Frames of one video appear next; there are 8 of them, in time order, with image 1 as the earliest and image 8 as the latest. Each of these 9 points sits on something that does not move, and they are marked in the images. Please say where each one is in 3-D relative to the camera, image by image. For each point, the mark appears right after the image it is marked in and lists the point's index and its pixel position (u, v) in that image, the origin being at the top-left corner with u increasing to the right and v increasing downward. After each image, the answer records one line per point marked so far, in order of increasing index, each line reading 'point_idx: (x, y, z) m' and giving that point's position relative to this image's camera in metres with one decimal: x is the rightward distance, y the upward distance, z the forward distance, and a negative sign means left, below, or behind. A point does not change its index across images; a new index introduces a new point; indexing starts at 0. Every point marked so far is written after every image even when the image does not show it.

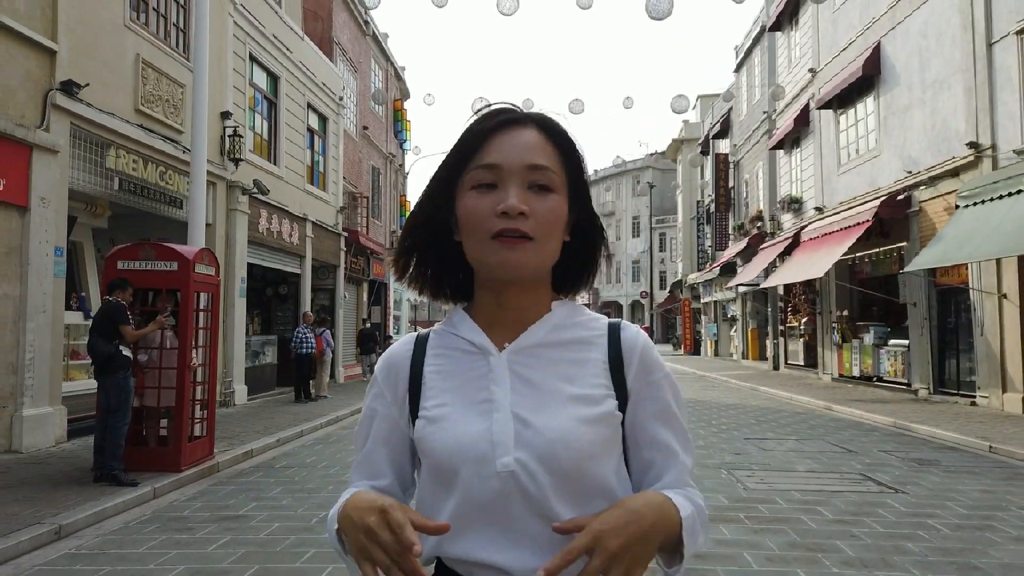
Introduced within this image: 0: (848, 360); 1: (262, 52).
0: (+8.9, -1.9, +19.6) m
1: (-5.2, +4.9, +15.4) m
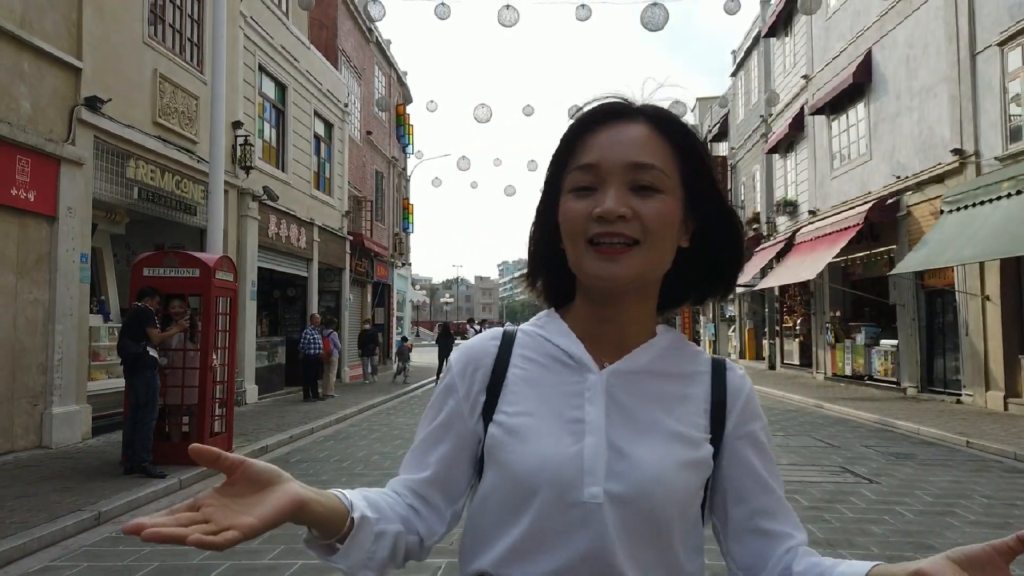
0: (+8.9, -1.9, +20.1) m
1: (-5.2, +4.9, +15.9) m
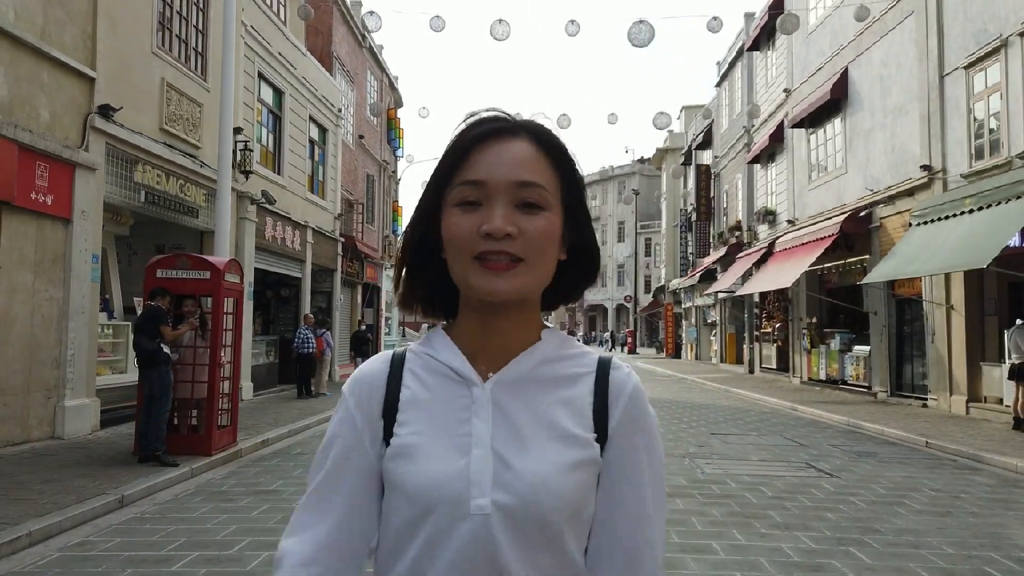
0: (+8.6, -2.1, +20.8) m
1: (-5.4, +4.9, +16.4) m
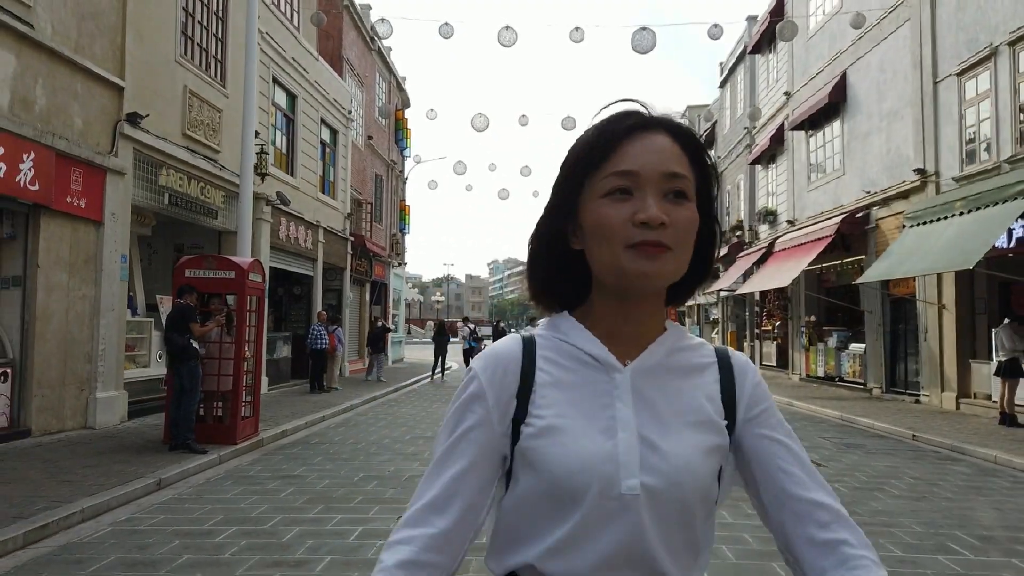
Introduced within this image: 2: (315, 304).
0: (+8.7, -2.1, +21.3) m
1: (-5.3, +4.9, +16.9) m
2: (-5.1, -0.4, +19.2) m
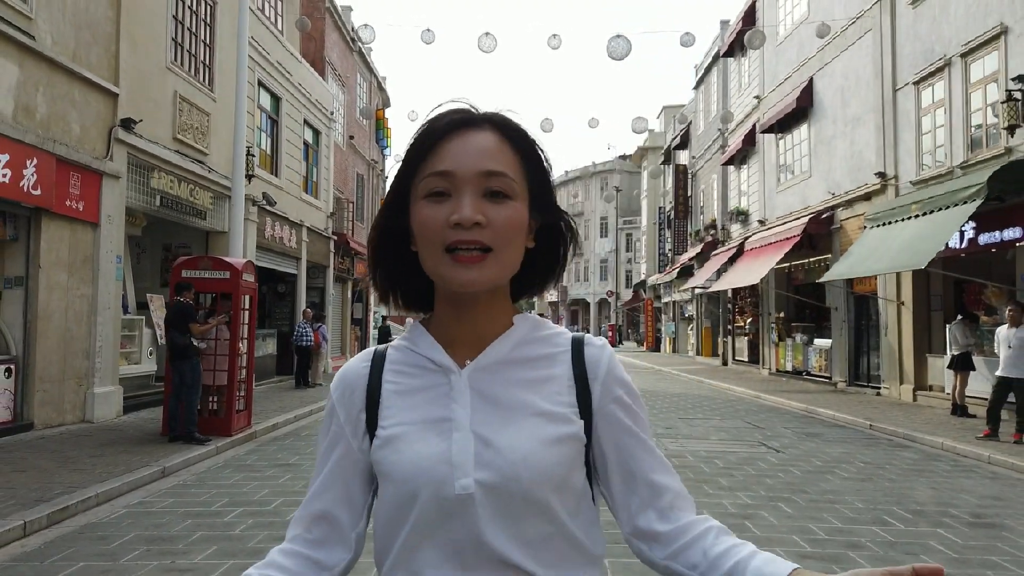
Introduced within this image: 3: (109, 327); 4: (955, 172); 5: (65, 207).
0: (+8.1, -2.0, +22.1) m
1: (-5.7, +5.0, +17.3) m
2: (-5.7, -0.4, +19.6) m
3: (-5.8, -0.6, +10.7) m
4: (+8.3, +2.2, +13.8) m
5: (-5.8, +1.1, +9.6) m
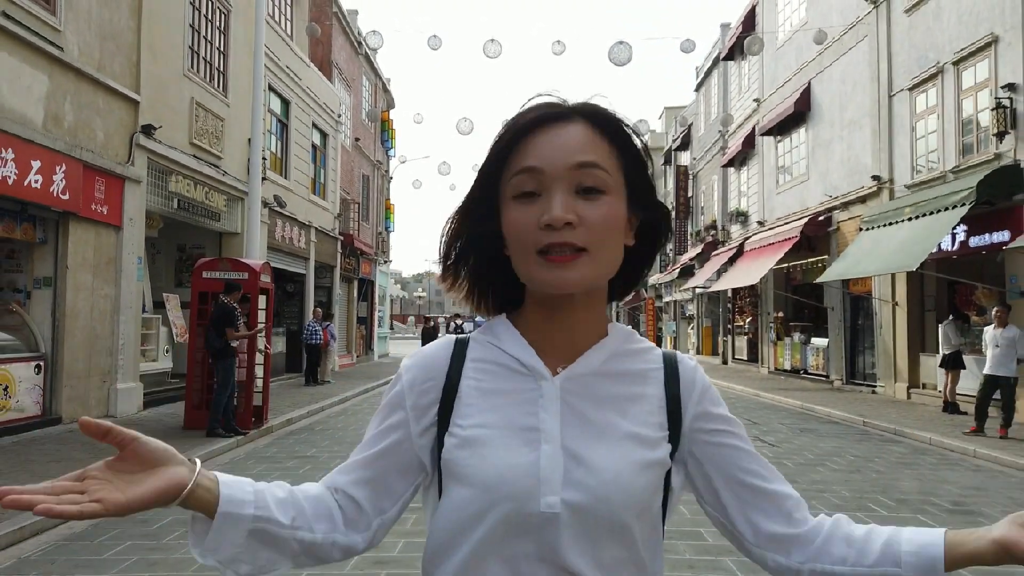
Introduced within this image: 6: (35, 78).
0: (+8.2, -2.0, +22.5) m
1: (-5.6, +5.0, +17.7) m
2: (-5.6, -0.4, +20.1) m
3: (-5.7, -0.6, +11.1) m
4: (+8.4, +2.2, +14.2) m
5: (-5.7, +1.1, +10.1) m
6: (-5.9, +2.6, +9.2) m
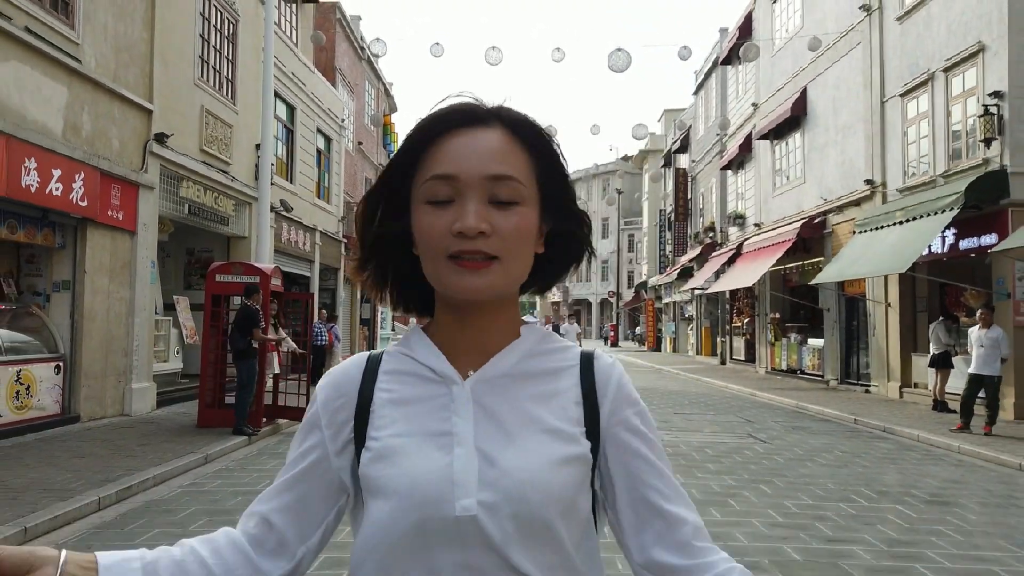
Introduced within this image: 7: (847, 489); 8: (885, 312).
0: (+8.3, -2.1, +22.9) m
1: (-5.6, +4.9, +18.1) m
2: (-5.5, -0.4, +20.4) m
3: (-5.7, -0.6, +11.5) m
4: (+8.4, +2.1, +14.6) m
5: (-5.7, +1.0, +10.4) m
6: (-5.9, +2.6, +9.5) m
7: (+3.2, -1.9, +7.1) m
8: (+8.3, -0.5, +16.5) m
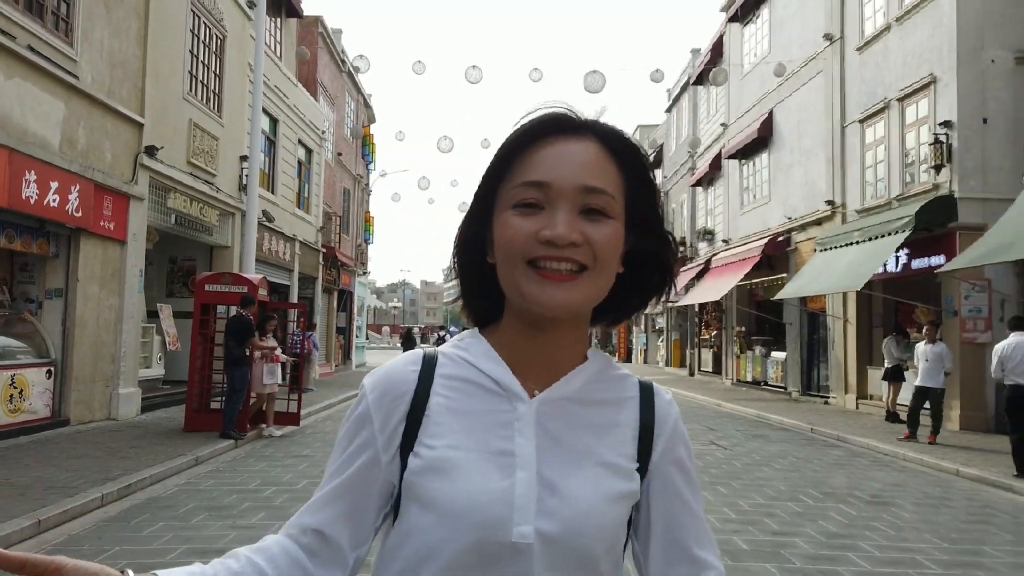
0: (+7.4, -2.6, +23.7) m
1: (-6.1, +4.7, +18.5) m
2: (-6.2, -0.7, +20.8) m
3: (-6.1, -0.7, +11.8) m
4: (+8.0, +1.8, +15.5) m
5: (-6.0, +0.9, +10.8) m
6: (-6.2, +2.5, +9.9) m
7: (+3.0, -2.1, +7.8) m
8: (+7.8, -0.9, +17.4) m
